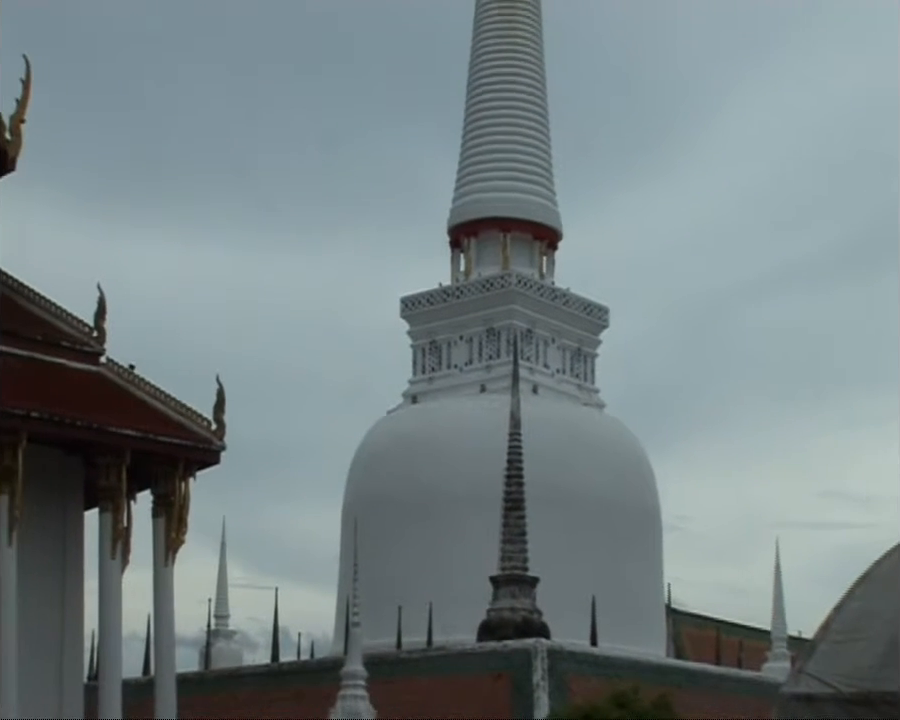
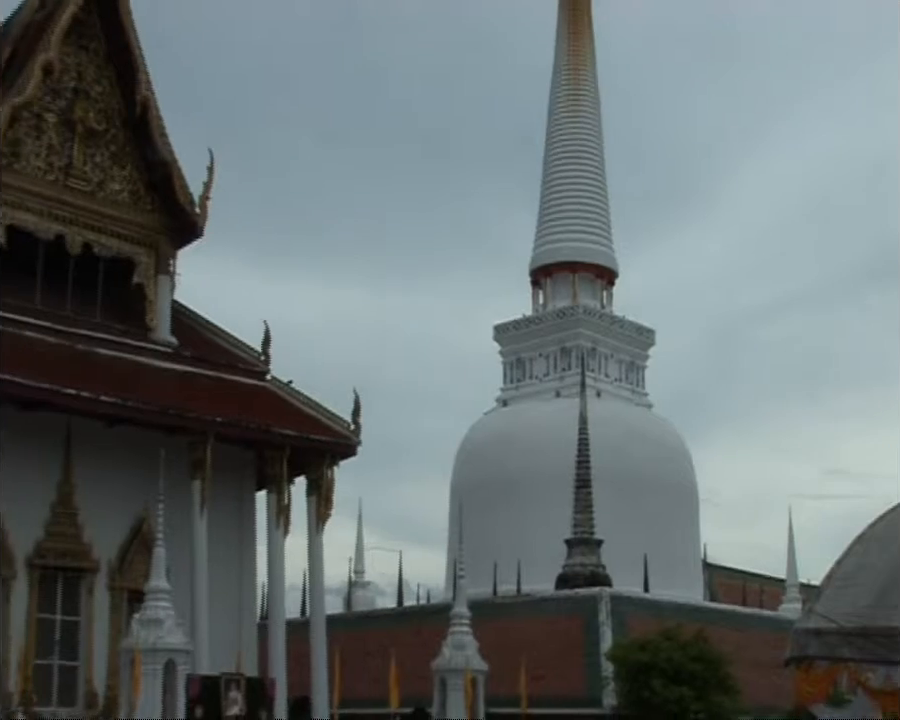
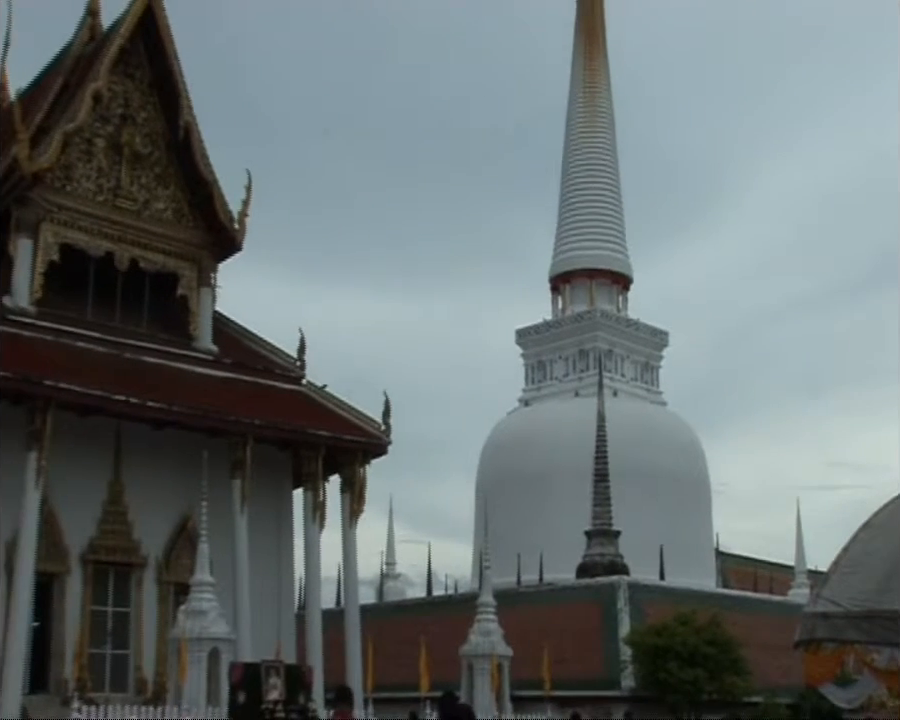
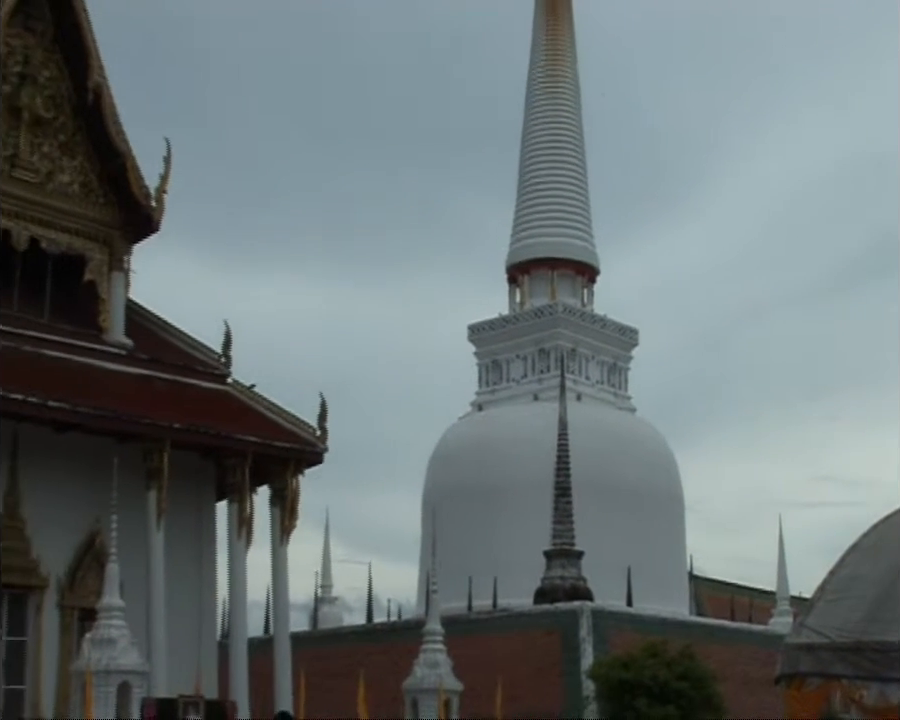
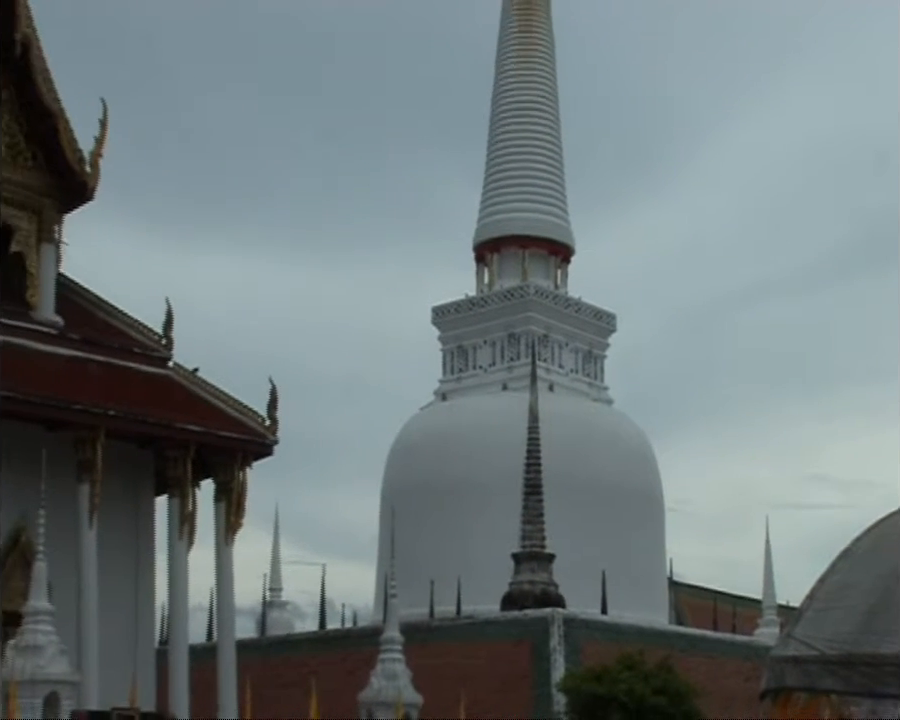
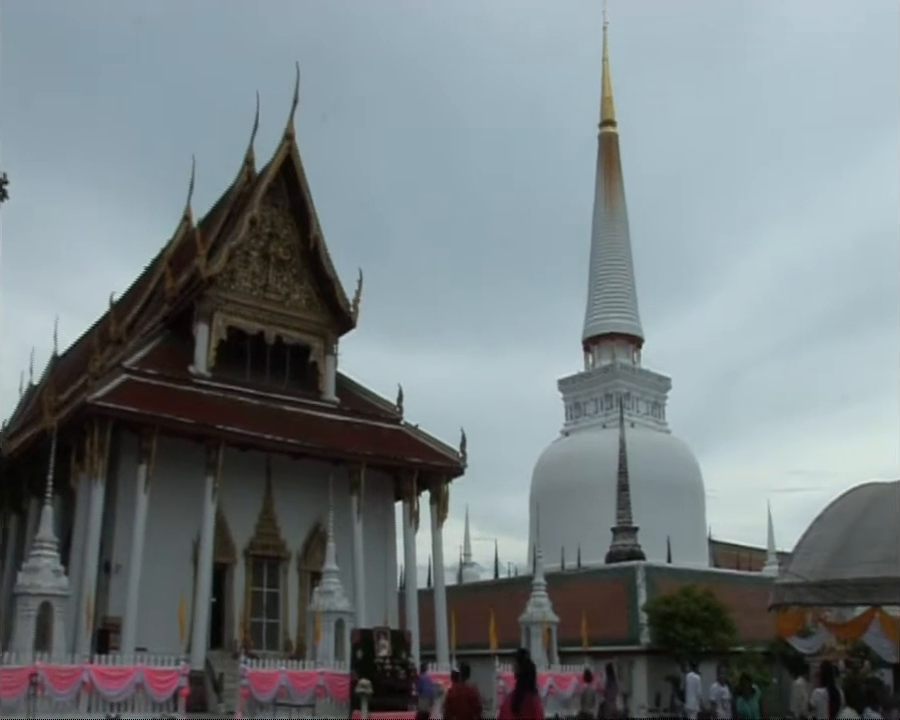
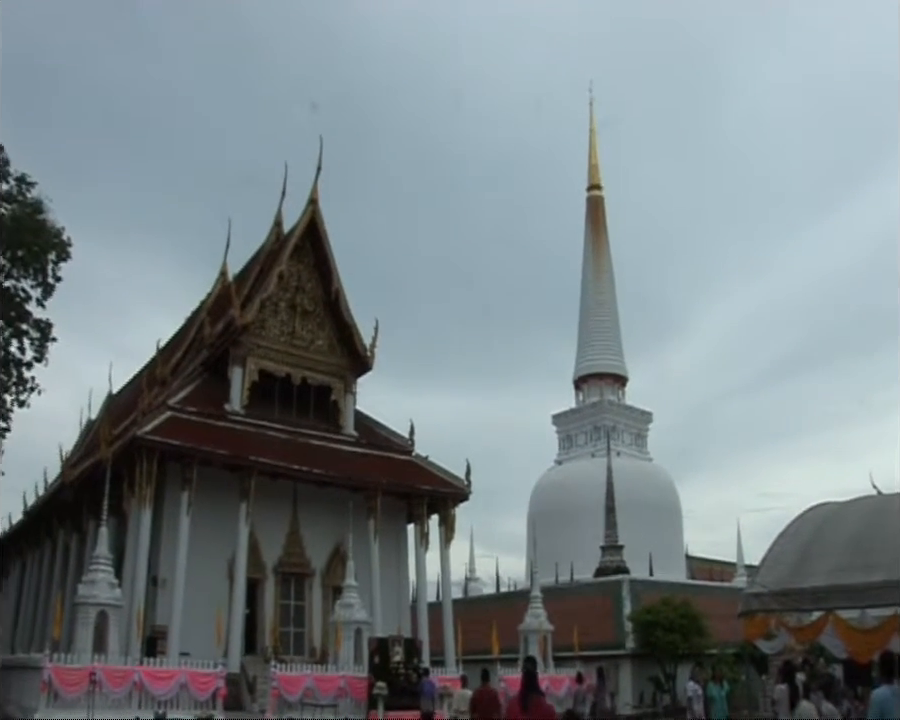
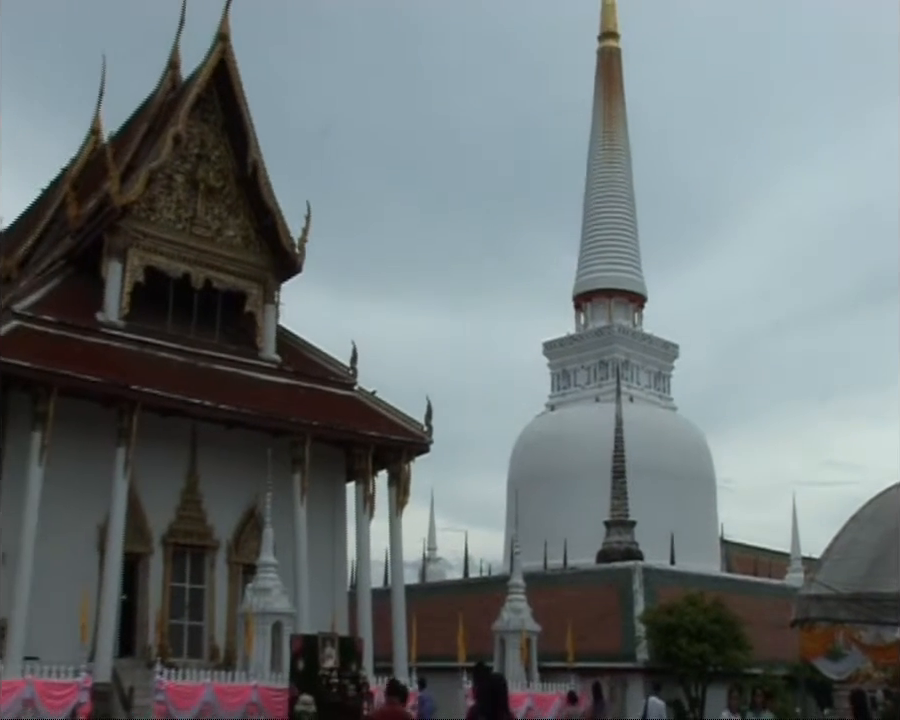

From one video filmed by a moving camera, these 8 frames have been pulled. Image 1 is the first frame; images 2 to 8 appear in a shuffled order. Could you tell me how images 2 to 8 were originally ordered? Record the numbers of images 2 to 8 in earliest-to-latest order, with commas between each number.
5, 4, 2, 3, 8, 6, 7
